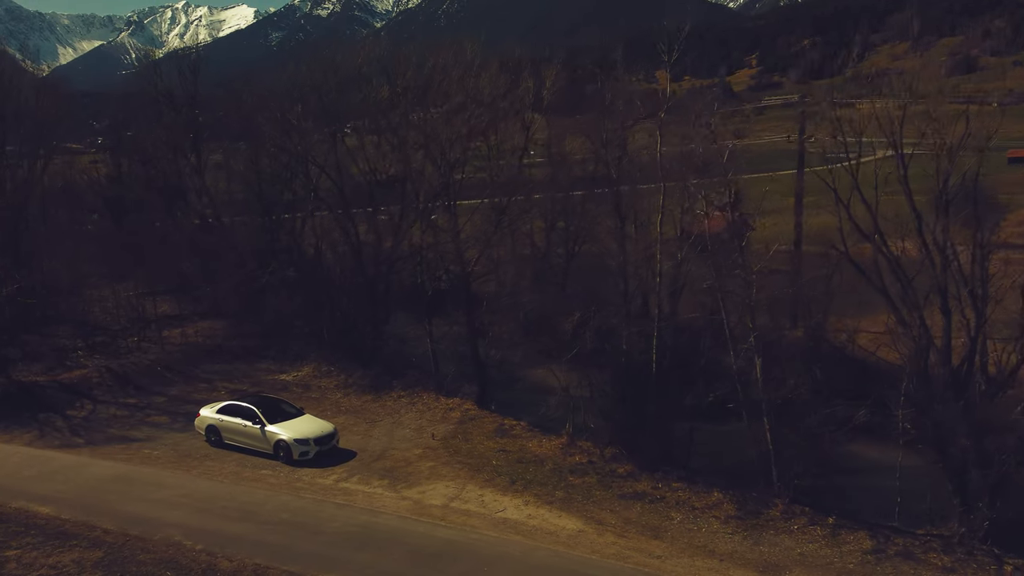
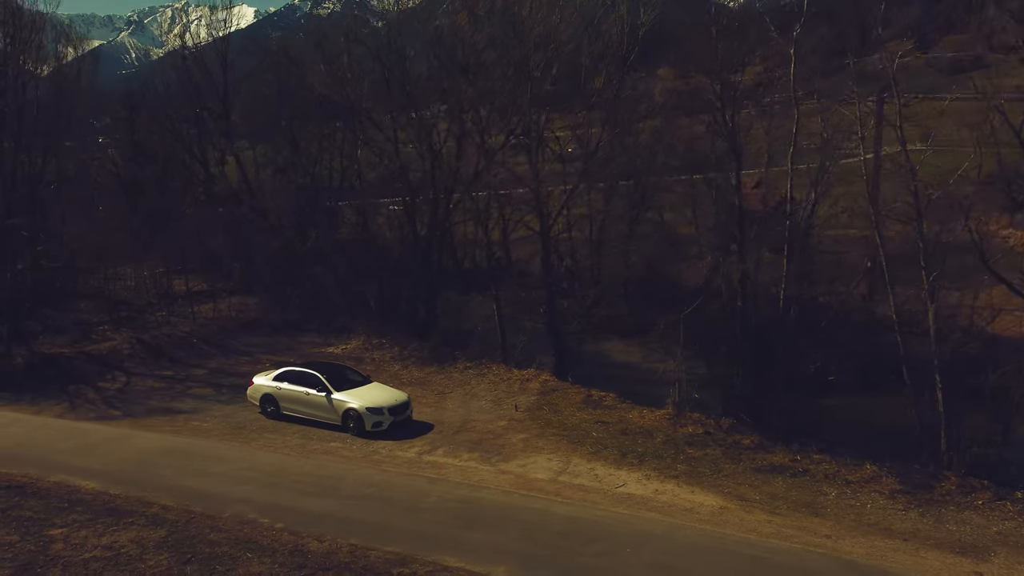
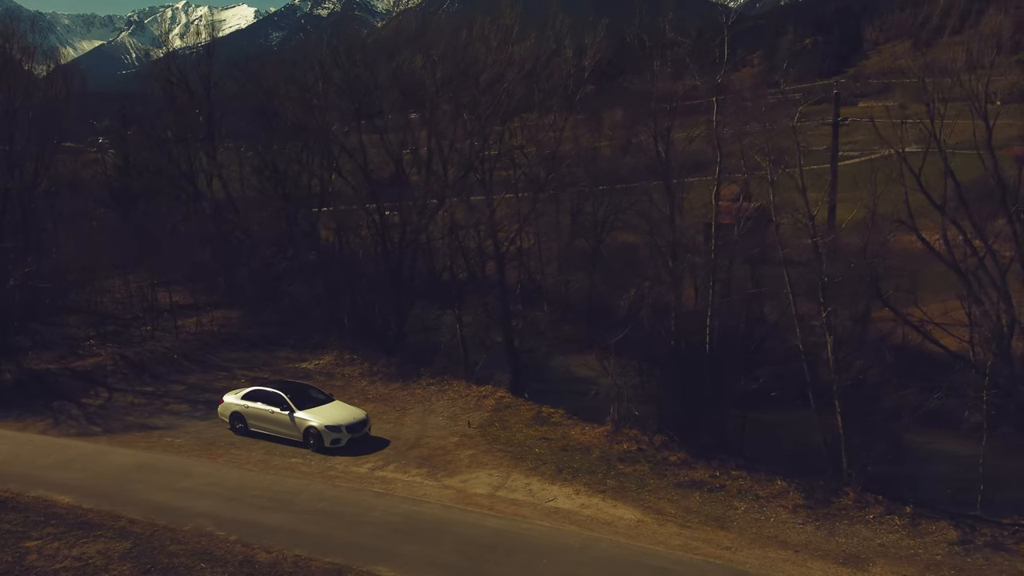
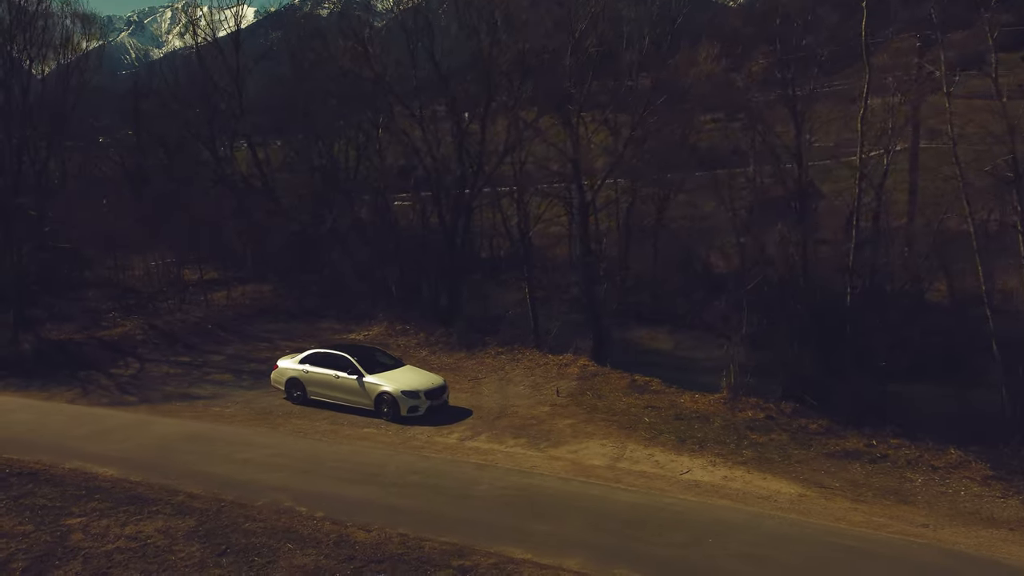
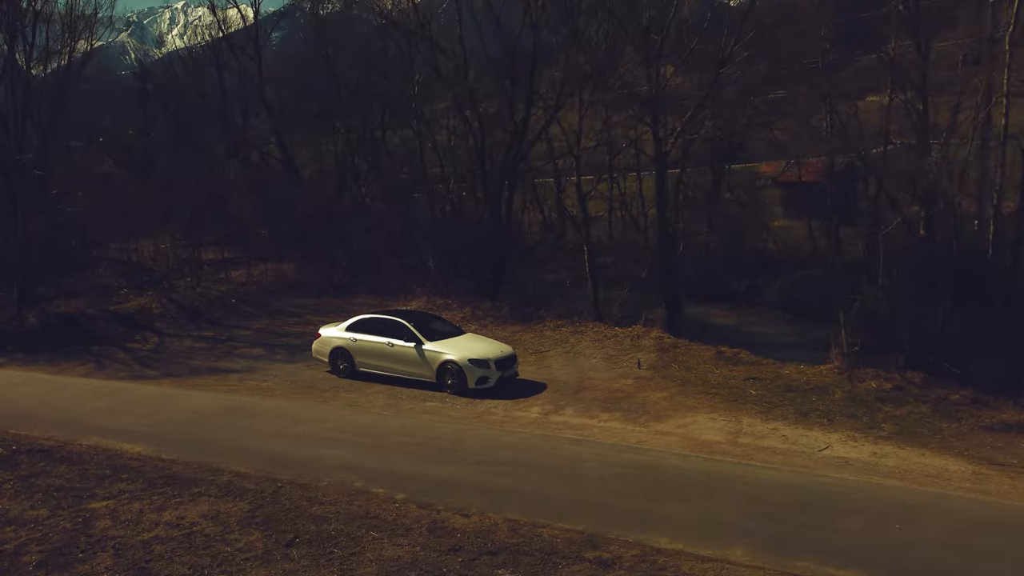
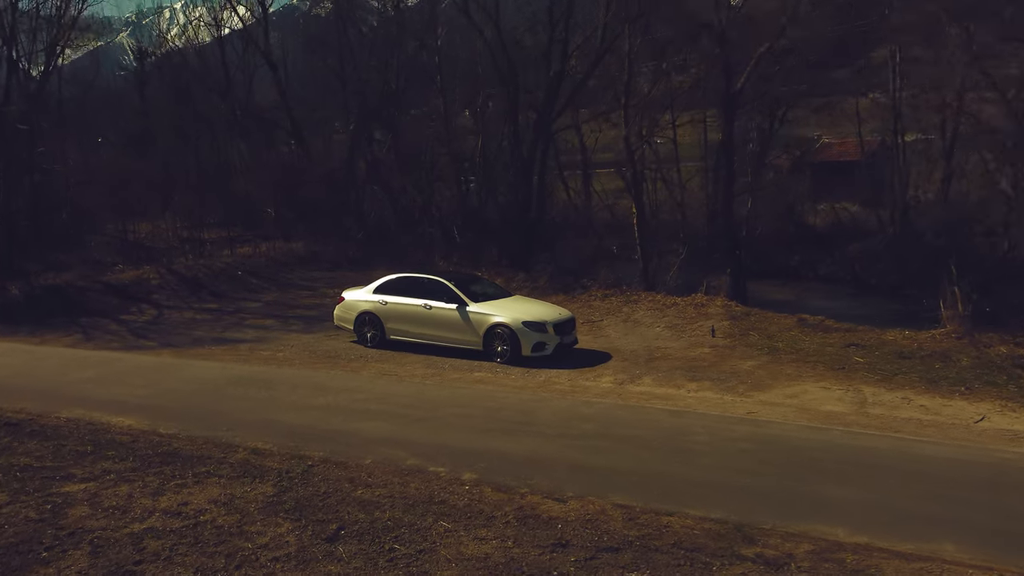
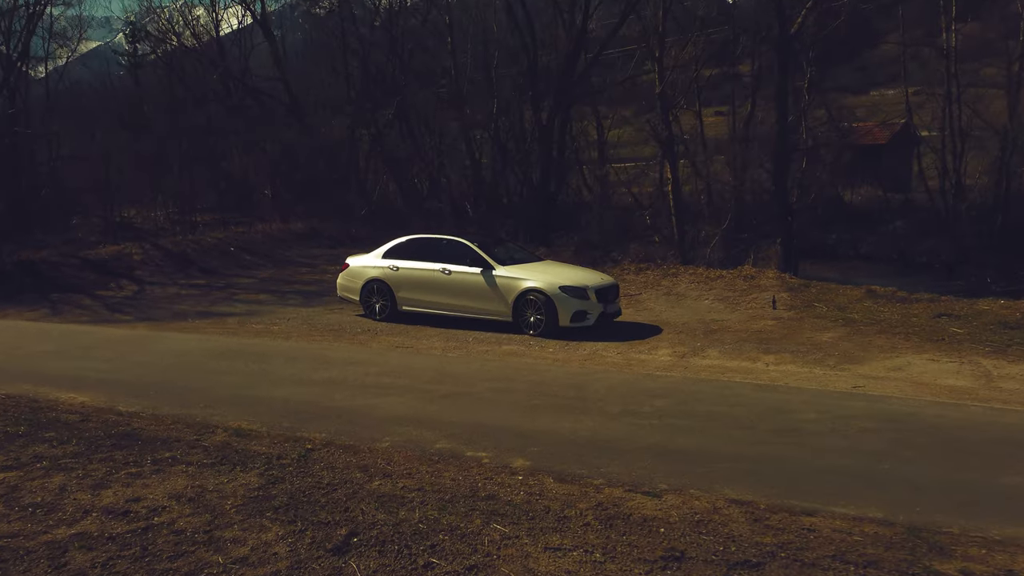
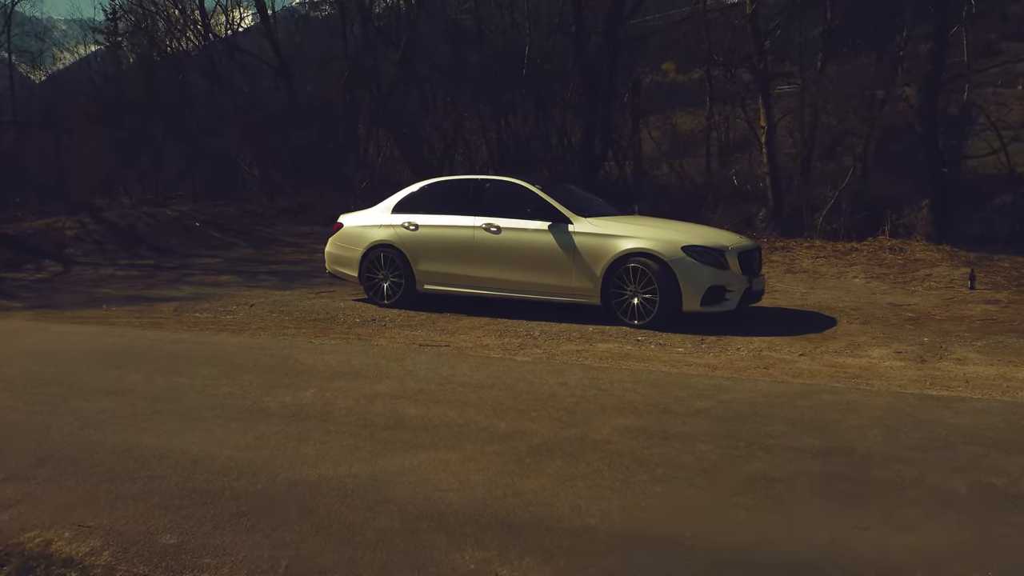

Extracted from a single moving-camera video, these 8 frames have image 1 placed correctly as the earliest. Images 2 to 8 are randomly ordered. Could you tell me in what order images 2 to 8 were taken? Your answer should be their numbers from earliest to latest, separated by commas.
3, 2, 4, 5, 6, 7, 8
